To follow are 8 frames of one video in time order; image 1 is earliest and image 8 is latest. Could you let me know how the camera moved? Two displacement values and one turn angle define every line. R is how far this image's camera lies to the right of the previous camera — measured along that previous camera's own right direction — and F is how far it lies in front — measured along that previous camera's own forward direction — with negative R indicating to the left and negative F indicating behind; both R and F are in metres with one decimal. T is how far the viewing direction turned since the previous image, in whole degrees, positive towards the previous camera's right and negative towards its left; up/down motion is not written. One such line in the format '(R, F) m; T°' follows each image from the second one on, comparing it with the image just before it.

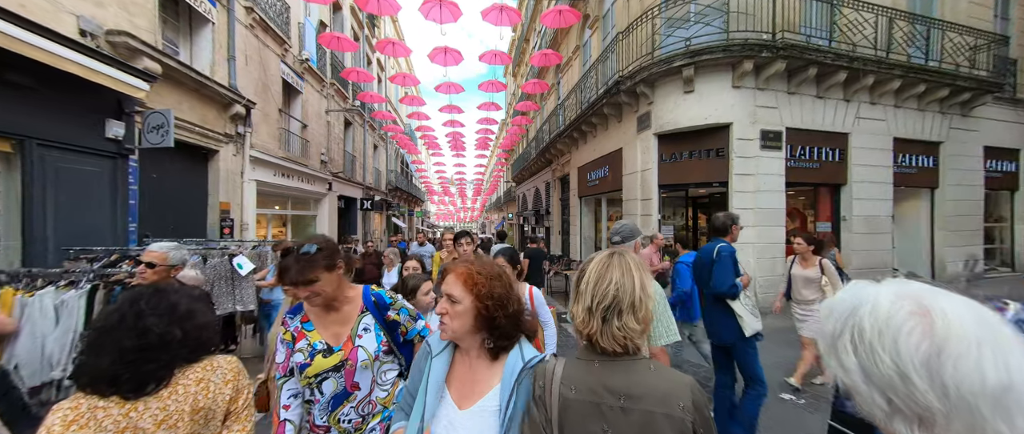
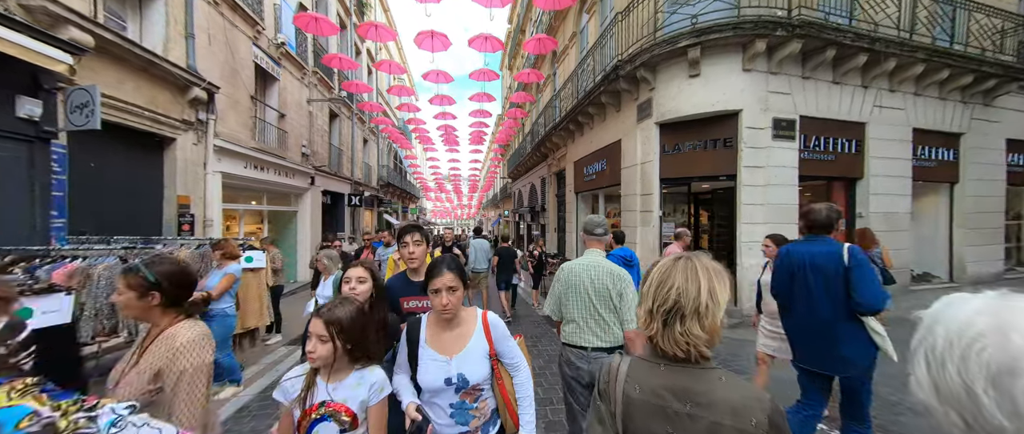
(+0.2, +0.6) m; 0°
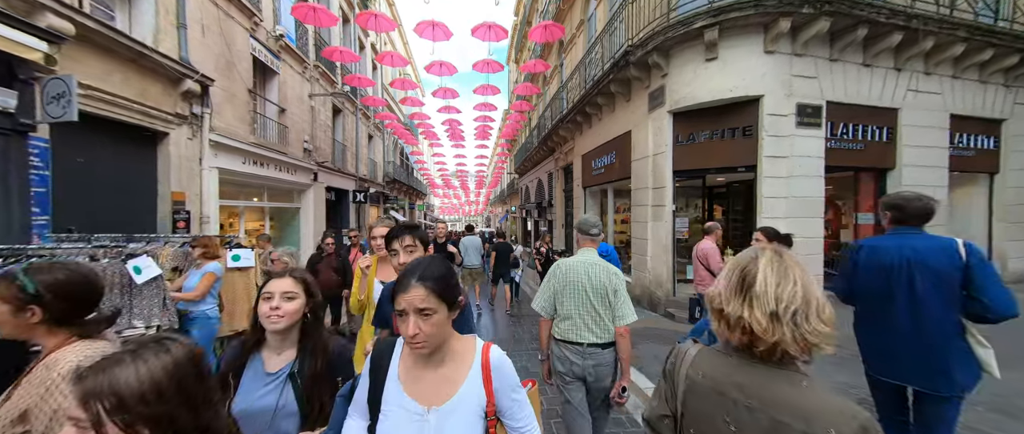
(+0.1, +0.3) m; -1°
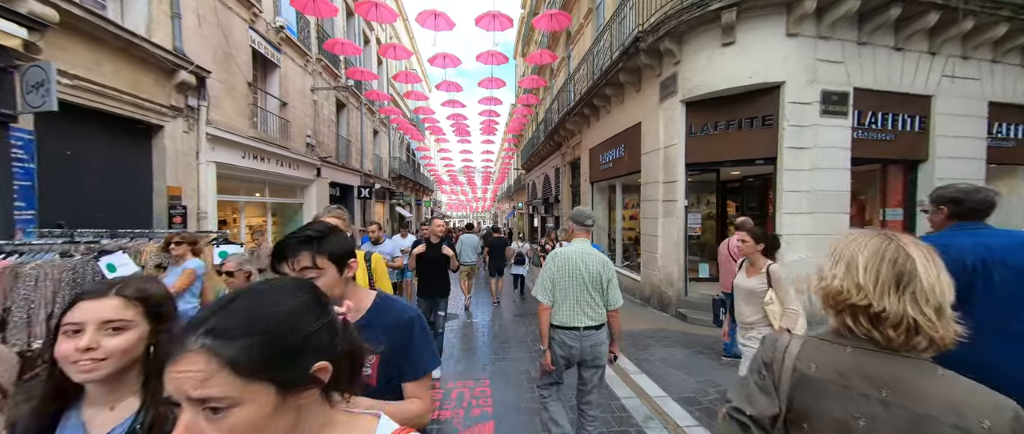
(+0.1, +0.3) m; -1°
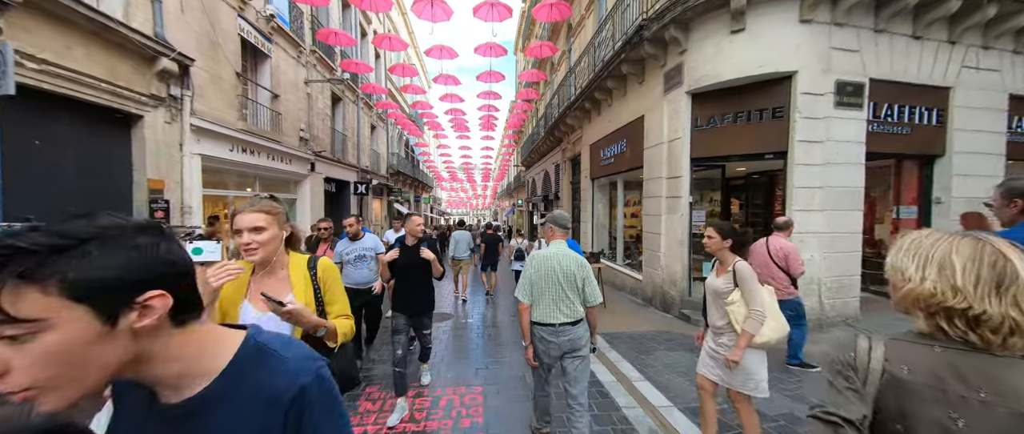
(+0.1, +0.3) m; 0°
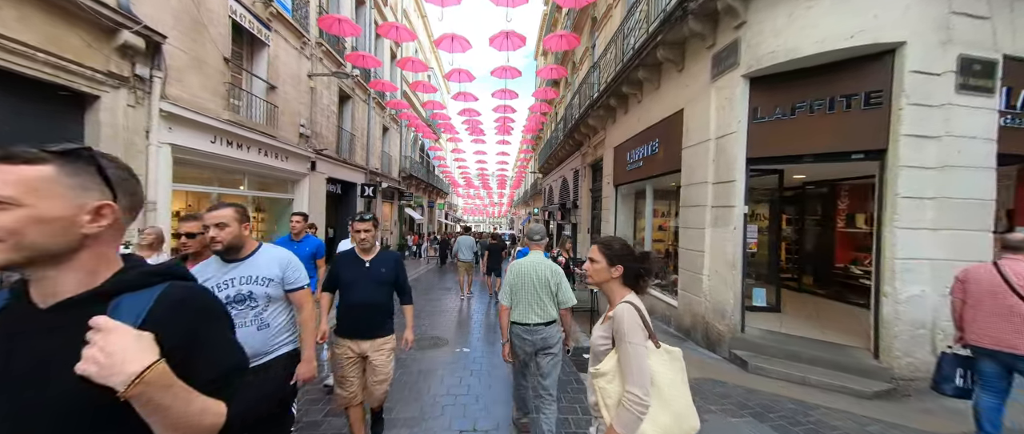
(+0.1, +1.1) m; -3°
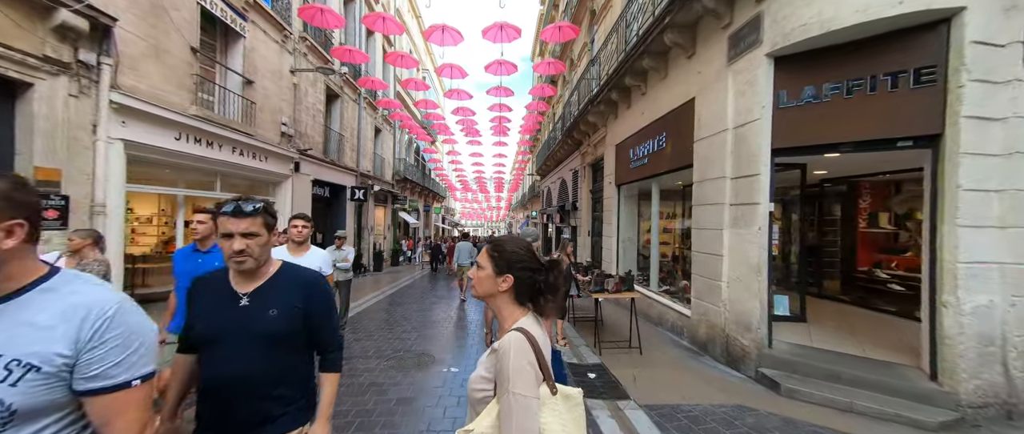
(+0.1, +0.6) m; 0°
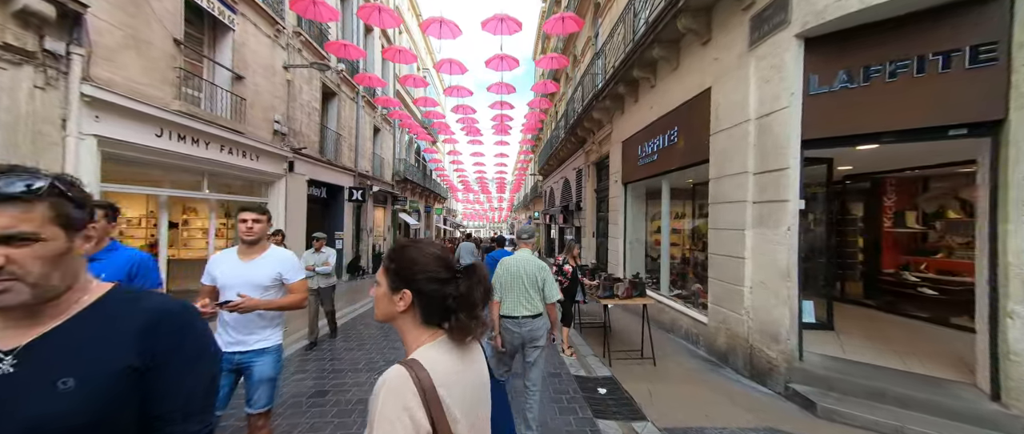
(0.0, +0.4) m; 0°
